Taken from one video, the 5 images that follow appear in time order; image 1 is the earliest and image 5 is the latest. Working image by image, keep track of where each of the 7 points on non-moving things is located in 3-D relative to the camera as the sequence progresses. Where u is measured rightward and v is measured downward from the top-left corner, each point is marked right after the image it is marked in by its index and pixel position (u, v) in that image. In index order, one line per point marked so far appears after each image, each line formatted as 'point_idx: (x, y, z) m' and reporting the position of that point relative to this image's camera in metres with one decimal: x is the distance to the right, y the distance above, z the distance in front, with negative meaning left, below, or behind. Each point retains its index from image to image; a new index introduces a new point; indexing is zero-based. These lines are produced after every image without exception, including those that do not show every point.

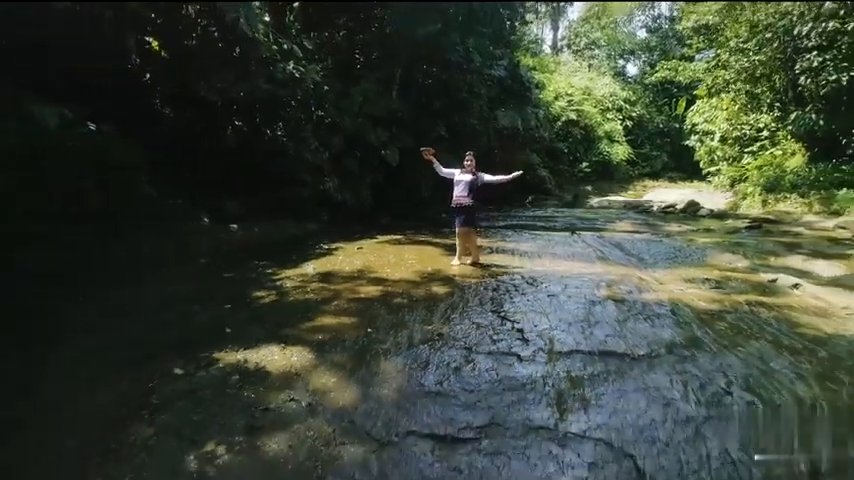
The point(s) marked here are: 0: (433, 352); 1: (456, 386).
0: (0.0, -0.6, +4.6) m
1: (+0.1, -0.7, +4.1) m
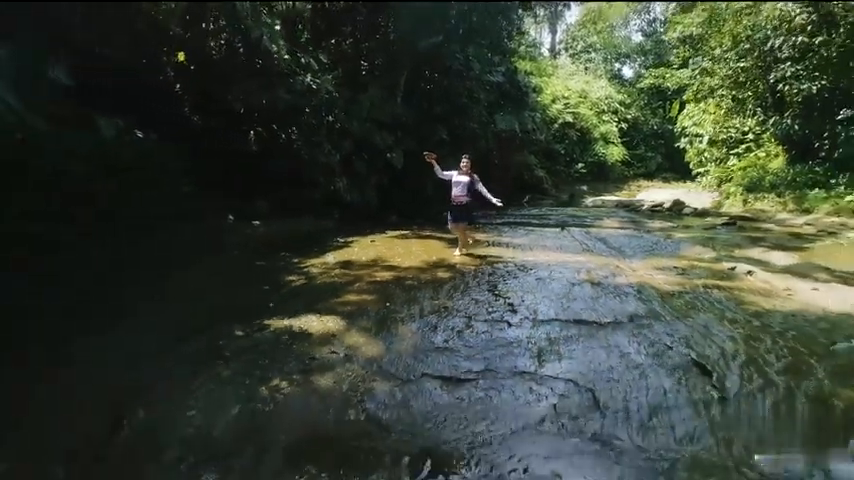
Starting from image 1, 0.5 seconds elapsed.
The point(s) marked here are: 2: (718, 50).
0: (+0.1, -0.5, +5.7) m
1: (+0.2, -0.7, +5.2) m
2: (+6.4, +4.2, +18.2) m
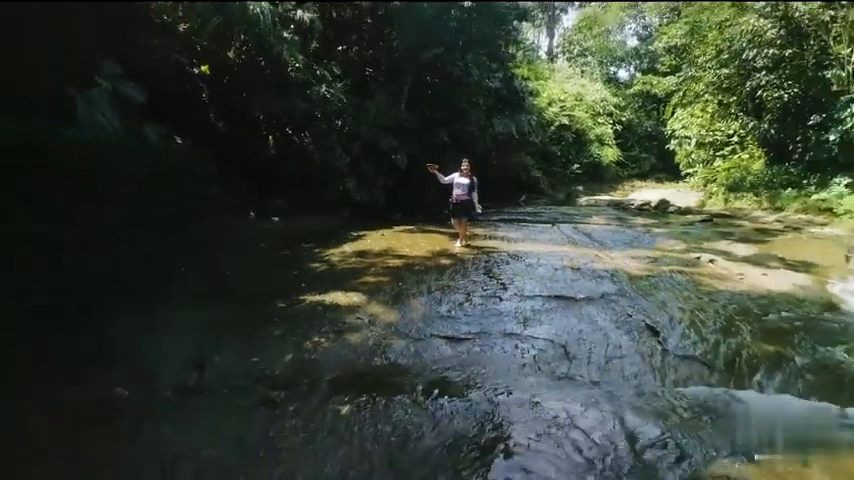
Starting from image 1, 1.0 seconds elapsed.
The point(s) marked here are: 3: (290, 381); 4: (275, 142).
0: (+0.1, -0.5, +6.9) m
1: (+0.3, -0.6, +6.5) m
2: (+6.5, +4.3, +19.4) m
3: (-0.8, -0.8, +4.9) m
4: (-2.5, +1.7, +13.6) m
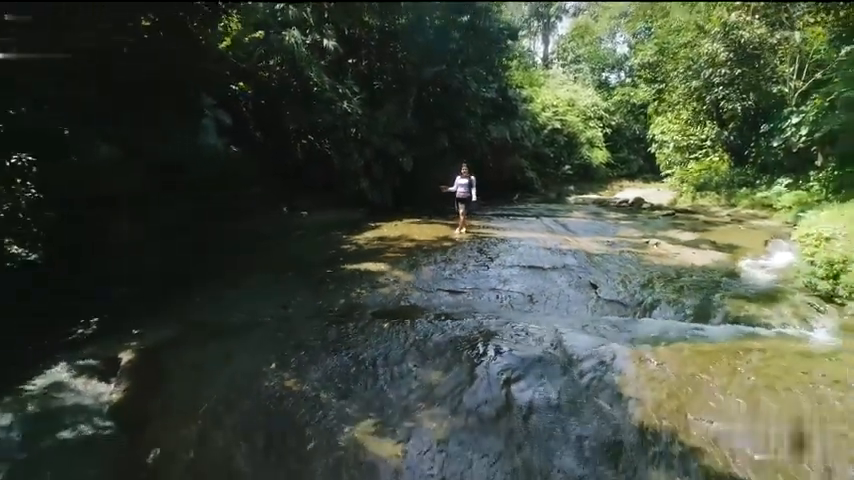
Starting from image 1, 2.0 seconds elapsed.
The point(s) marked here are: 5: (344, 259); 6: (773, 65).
0: (+0.2, -0.3, +9.5) m
1: (+0.3, -0.4, +9.0) m
2: (+6.6, +4.4, +21.9) m
3: (-0.7, -0.6, +7.4) m
4: (-2.4, +1.9, +16.1) m
5: (-1.0, -0.2, +10.1) m
6: (+7.4, +3.8, +17.8) m
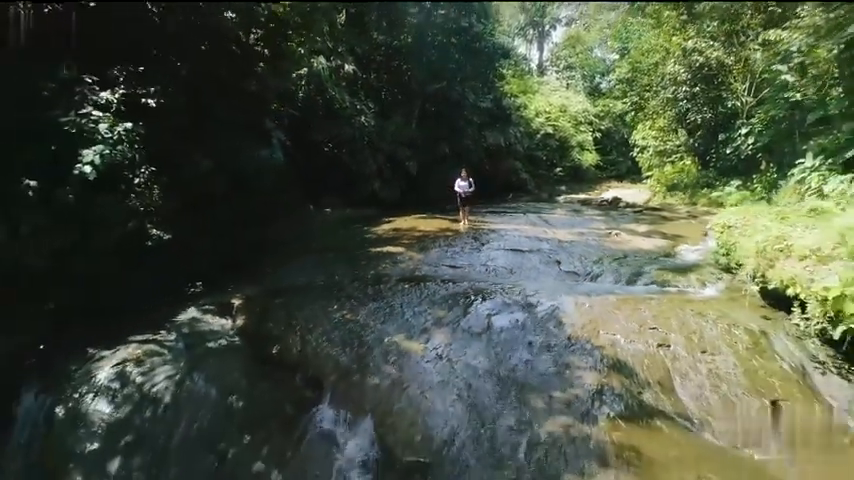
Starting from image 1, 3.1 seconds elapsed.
0: (+0.3, -0.1, +12.3) m
1: (+0.4, -0.2, +11.9) m
2: (+6.6, +4.6, +24.8) m
3: (-0.6, -0.5, +10.3) m
4: (-2.3, +2.0, +19.0) m
5: (-0.9, -0.1, +13.0) m
6: (+7.5, +3.9, +20.7) m
